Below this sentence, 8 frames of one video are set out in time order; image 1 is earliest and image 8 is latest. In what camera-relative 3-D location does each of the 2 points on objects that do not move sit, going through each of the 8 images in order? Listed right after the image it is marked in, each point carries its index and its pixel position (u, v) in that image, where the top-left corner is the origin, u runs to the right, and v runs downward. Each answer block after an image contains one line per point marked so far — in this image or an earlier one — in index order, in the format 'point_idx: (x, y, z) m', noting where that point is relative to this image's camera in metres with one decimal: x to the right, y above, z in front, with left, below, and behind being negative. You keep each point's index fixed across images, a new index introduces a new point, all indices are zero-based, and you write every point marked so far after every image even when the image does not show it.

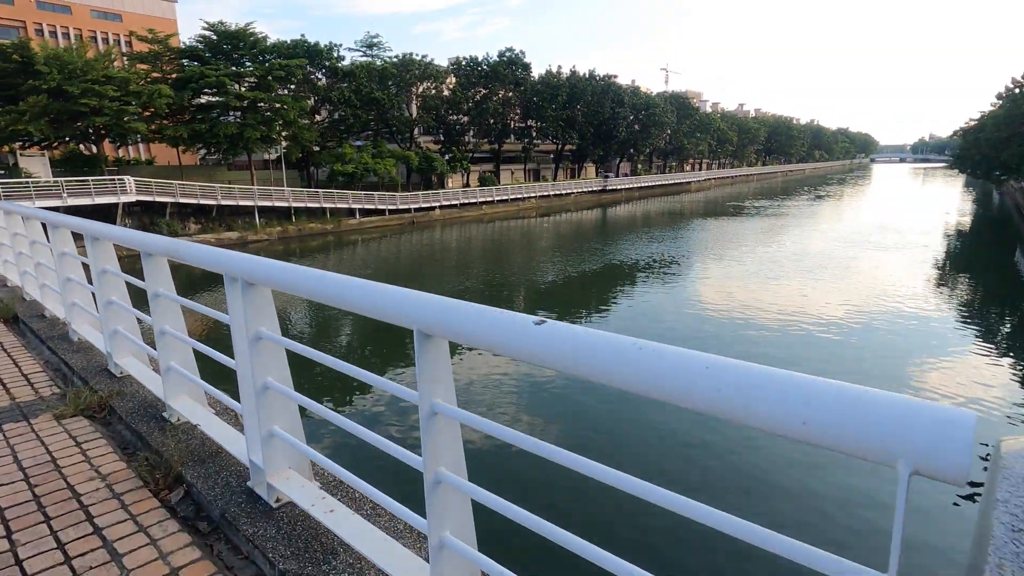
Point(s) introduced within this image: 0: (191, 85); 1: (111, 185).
0: (-10.4, +6.6, +18.7) m
1: (-12.5, +3.2, +18.0) m
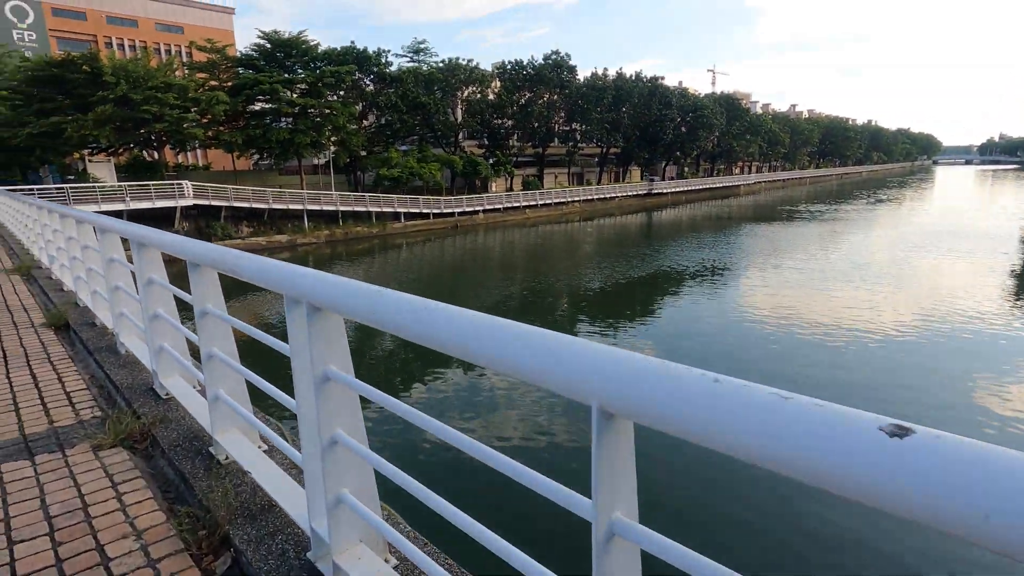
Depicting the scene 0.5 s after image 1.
0: (-8.9, +6.6, +19.3) m
1: (-11.1, +3.2, +18.7) m
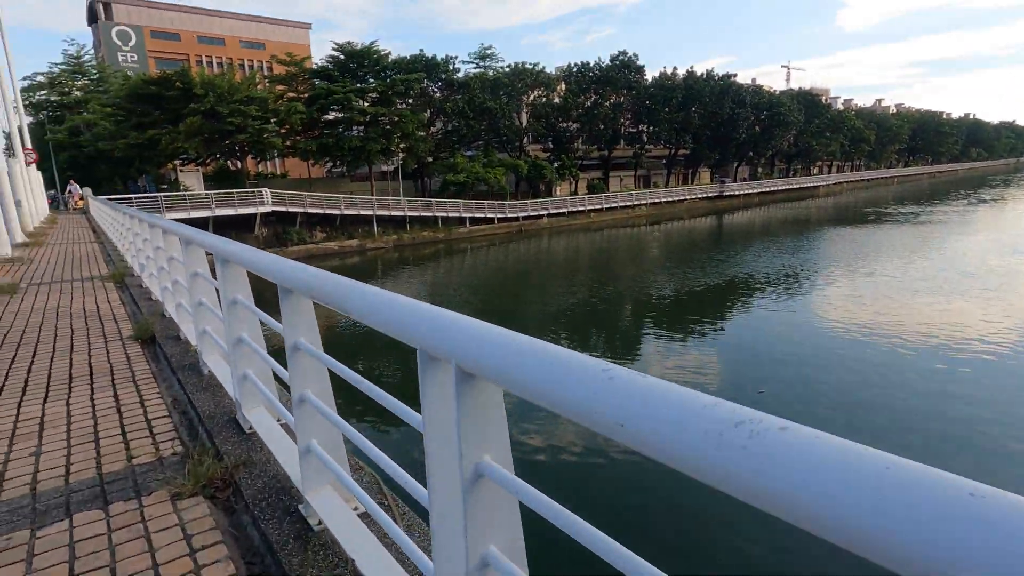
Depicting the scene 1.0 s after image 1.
0: (-6.6, +6.5, +20.0) m
1: (-8.9, +3.1, +19.7) m
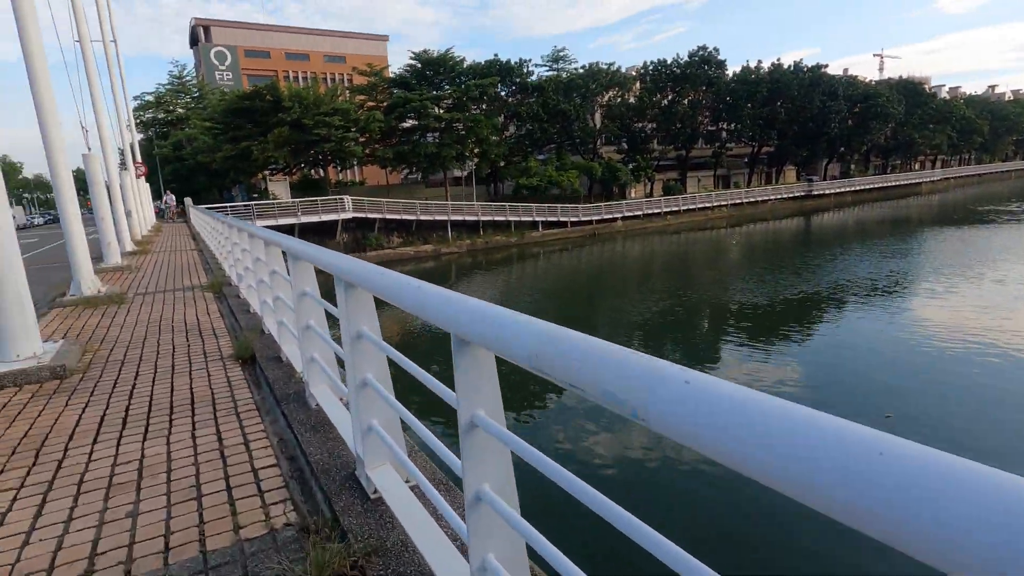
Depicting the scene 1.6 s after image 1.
0: (-4.0, +6.3, +20.5) m
1: (-6.3, +2.9, +20.4) m
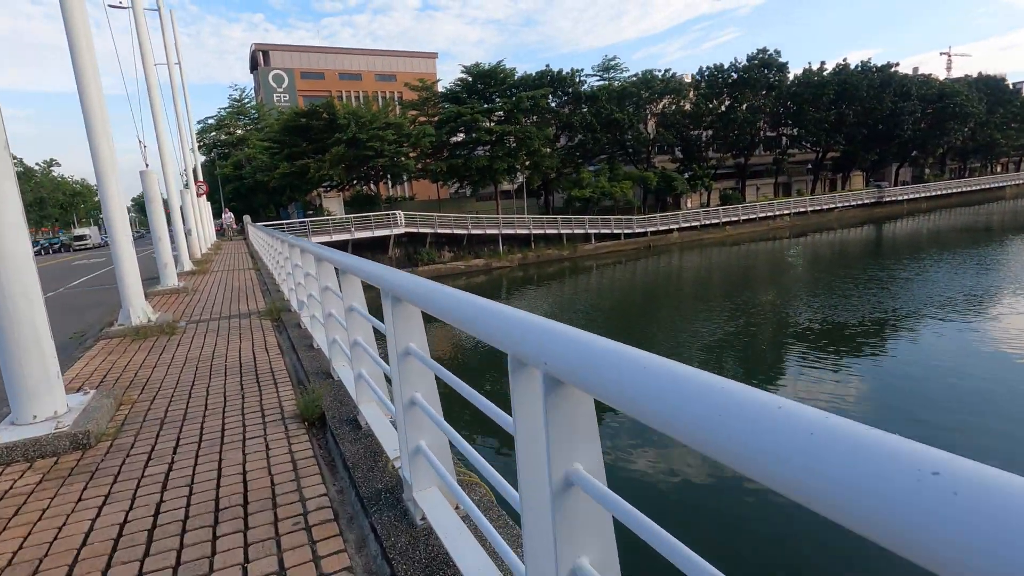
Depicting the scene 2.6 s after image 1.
0: (-2.2, +5.8, +20.3) m
1: (-4.4, +2.4, +20.3) m
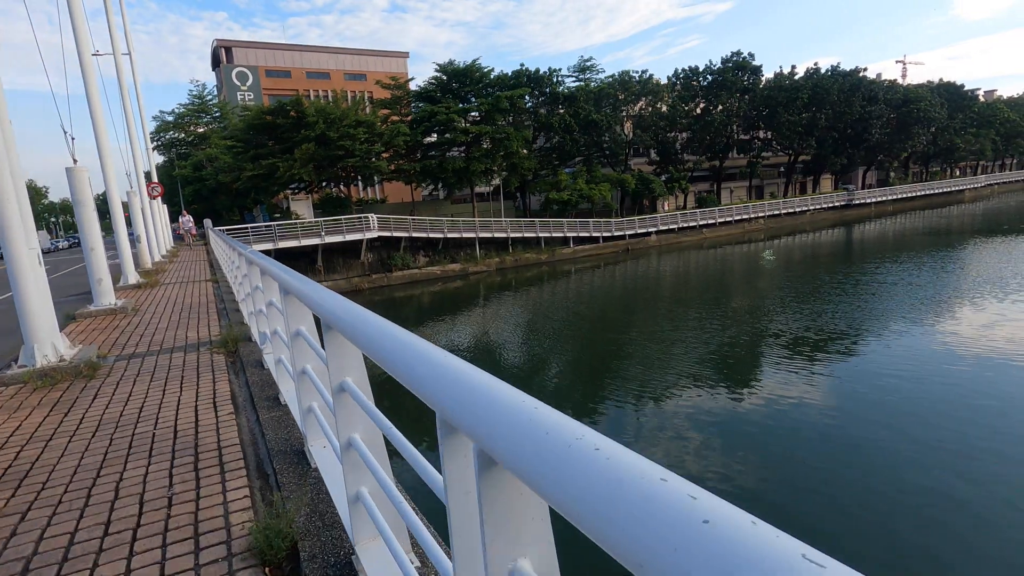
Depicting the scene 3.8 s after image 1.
0: (-3.0, +5.6, +19.6) m
1: (-5.2, +2.2, +19.5) m
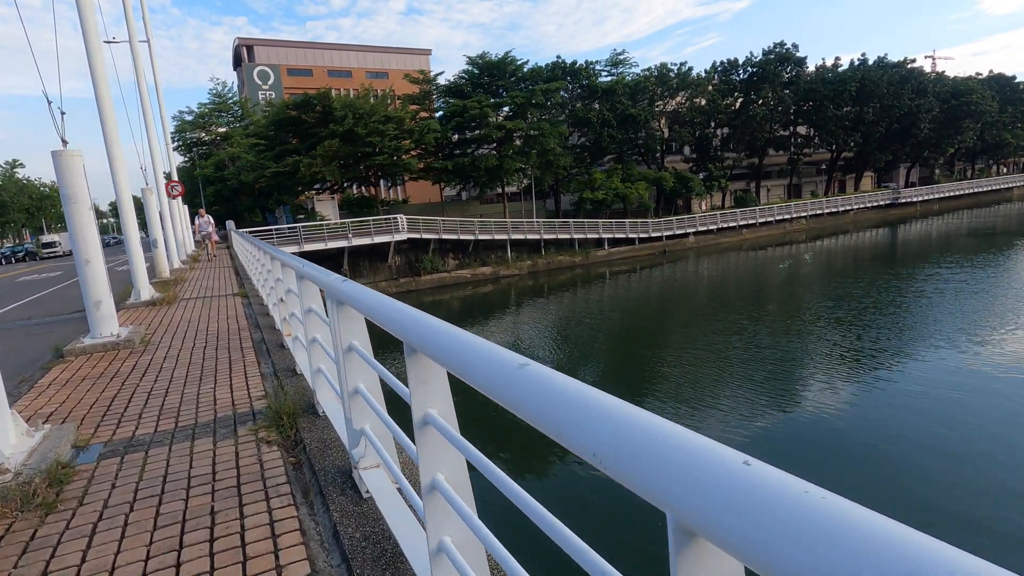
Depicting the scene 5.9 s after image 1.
0: (-1.9, +5.4, +18.6) m
1: (-4.1, +2.0, +18.5) m
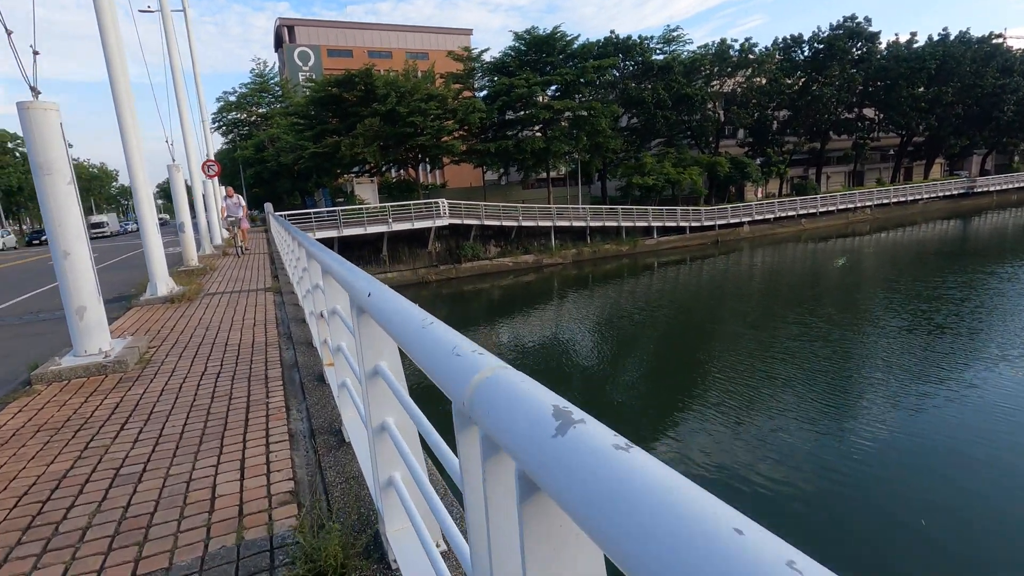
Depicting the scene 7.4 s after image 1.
0: (-0.4, +5.8, +17.7) m
1: (-2.7, +2.4, +17.8) m
